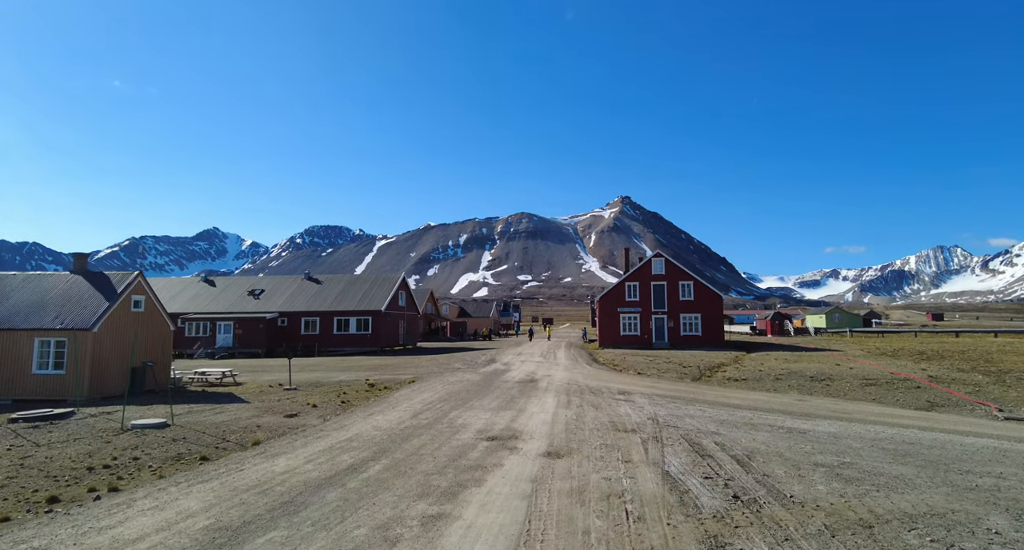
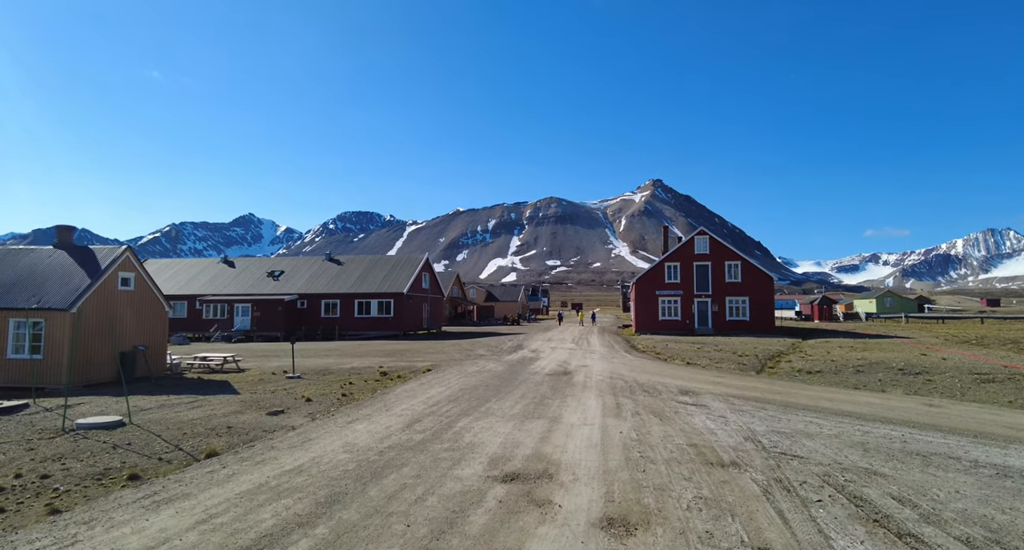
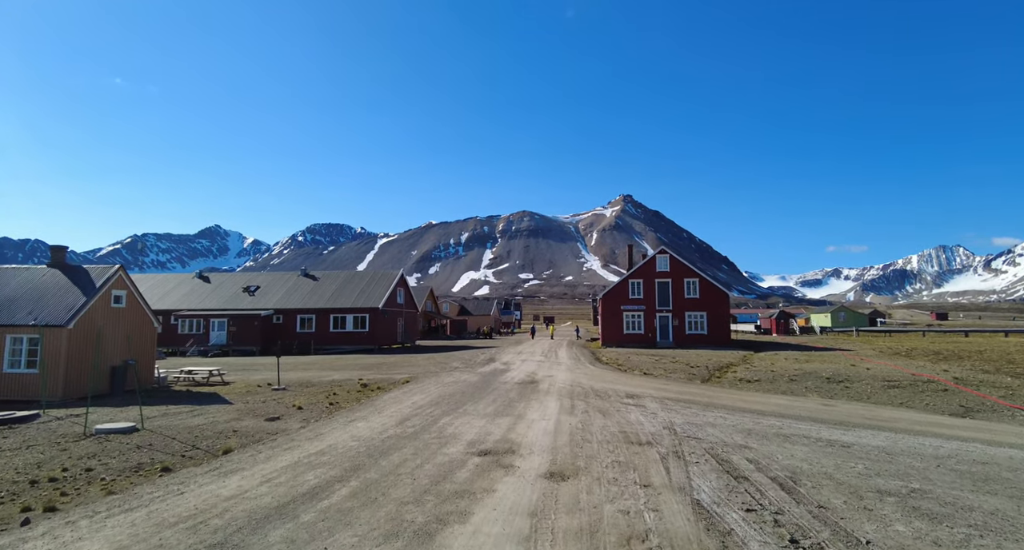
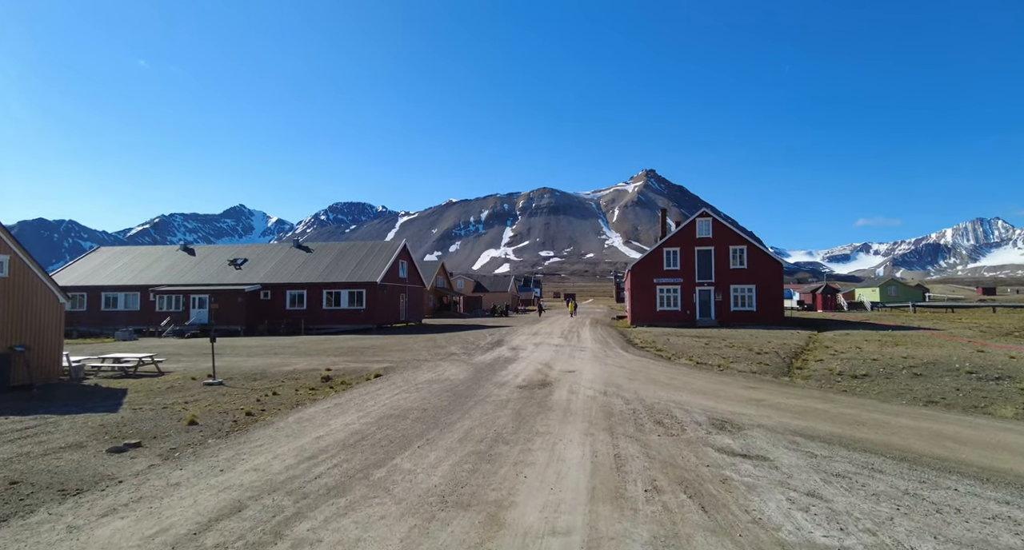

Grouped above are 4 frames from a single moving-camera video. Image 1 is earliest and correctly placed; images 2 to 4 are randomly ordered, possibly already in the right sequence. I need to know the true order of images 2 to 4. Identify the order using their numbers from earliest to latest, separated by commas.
3, 2, 4
